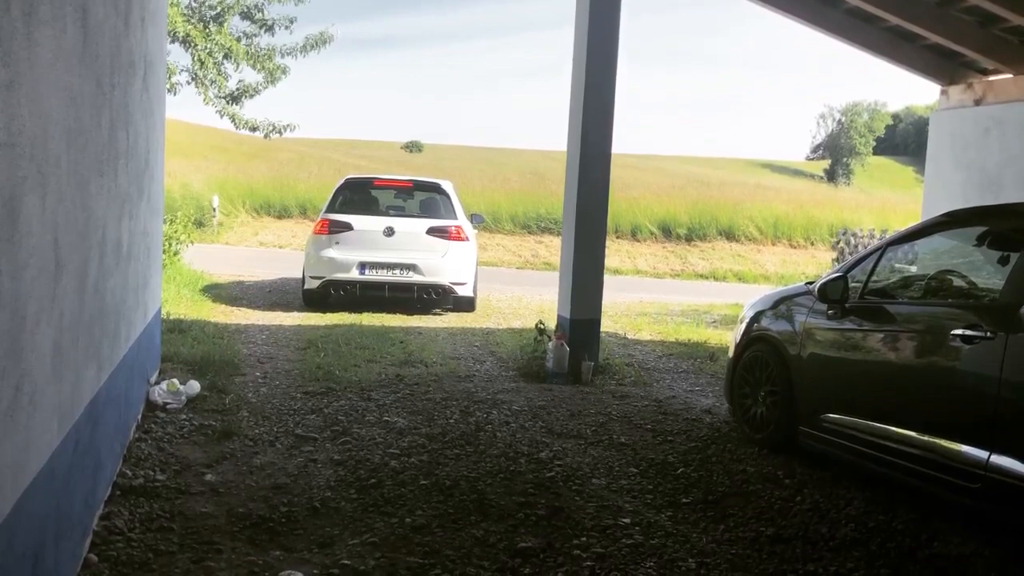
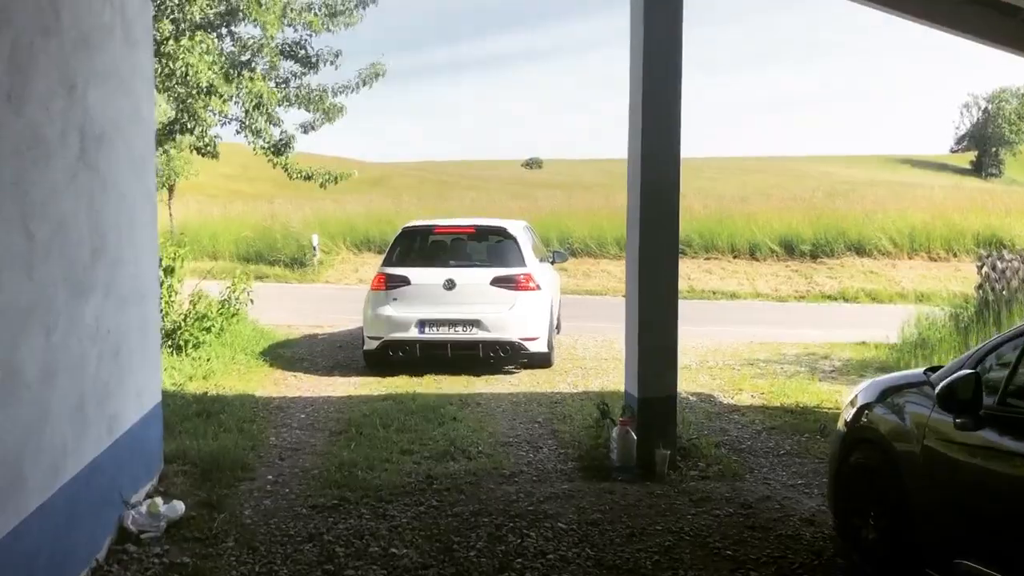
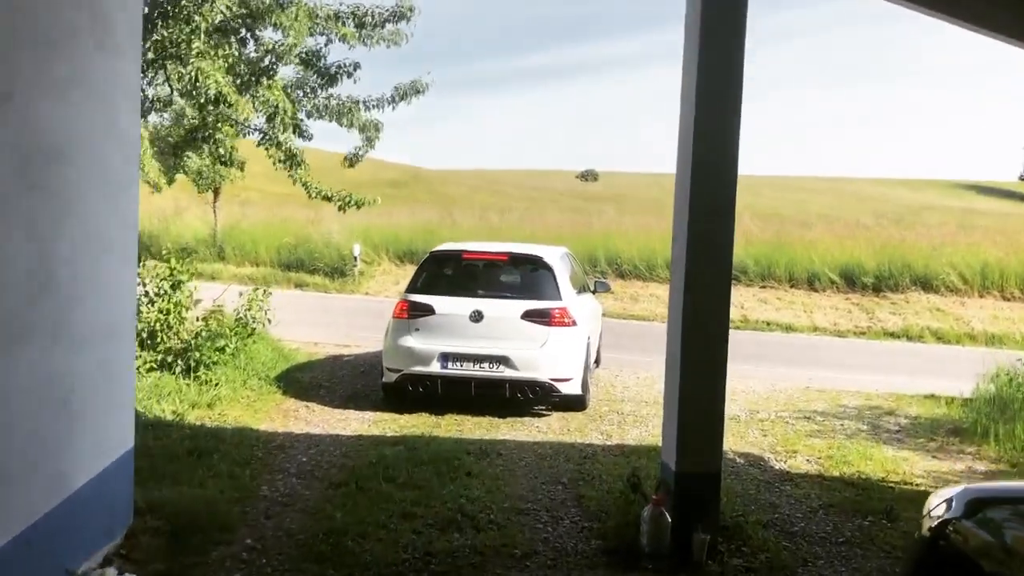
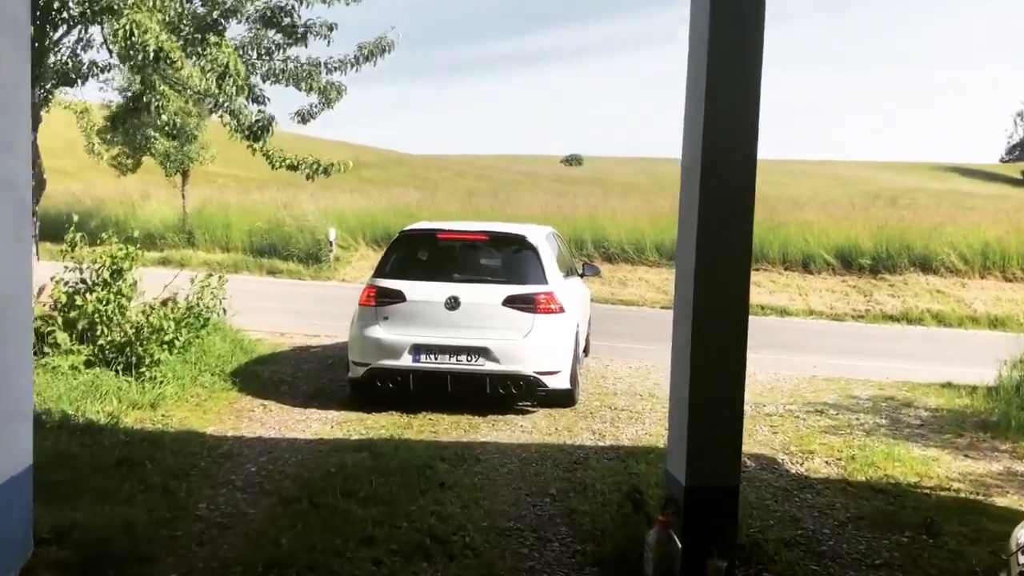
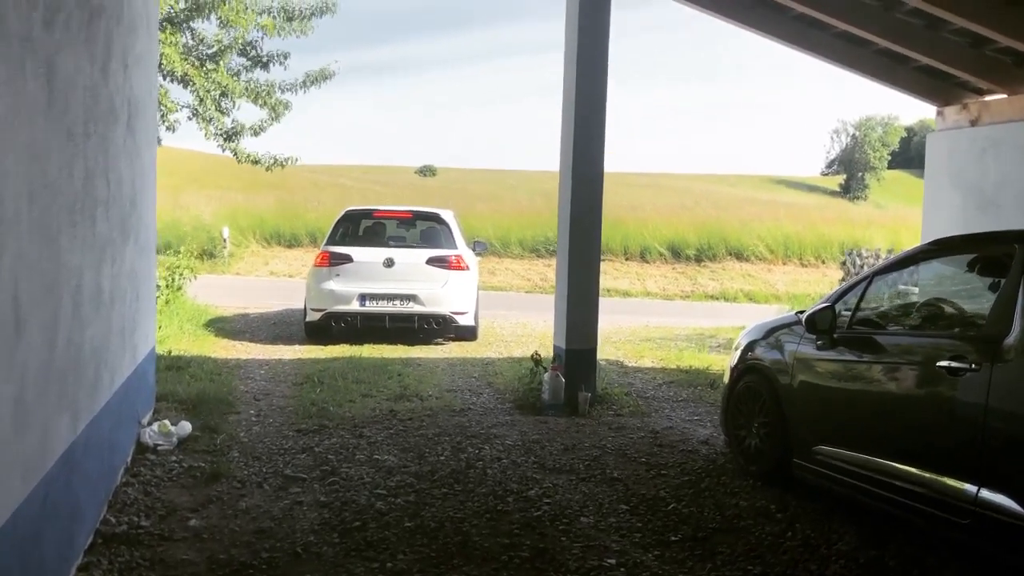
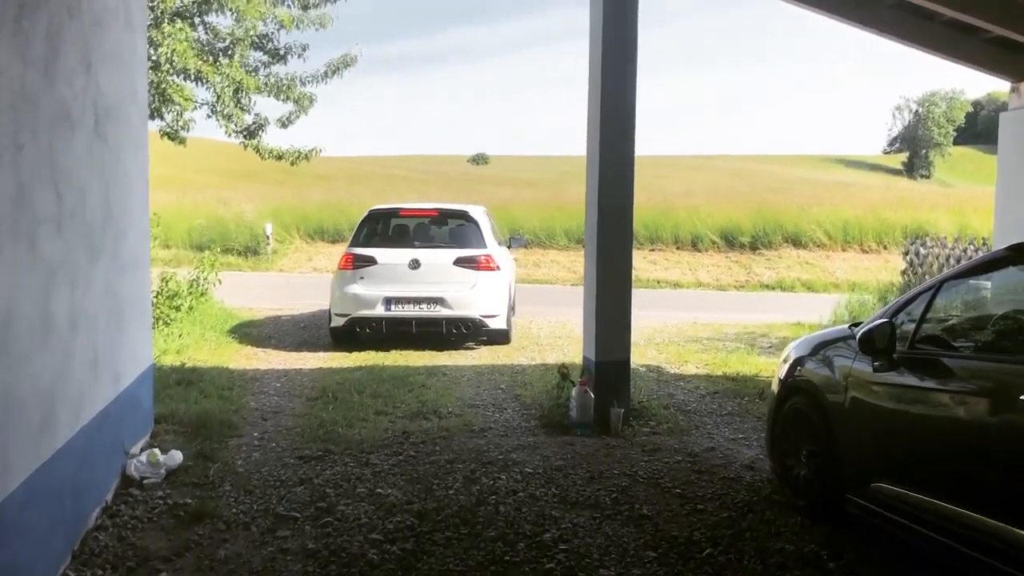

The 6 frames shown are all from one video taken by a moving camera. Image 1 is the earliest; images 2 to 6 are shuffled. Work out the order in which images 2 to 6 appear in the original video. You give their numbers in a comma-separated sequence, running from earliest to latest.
5, 6, 2, 3, 4
